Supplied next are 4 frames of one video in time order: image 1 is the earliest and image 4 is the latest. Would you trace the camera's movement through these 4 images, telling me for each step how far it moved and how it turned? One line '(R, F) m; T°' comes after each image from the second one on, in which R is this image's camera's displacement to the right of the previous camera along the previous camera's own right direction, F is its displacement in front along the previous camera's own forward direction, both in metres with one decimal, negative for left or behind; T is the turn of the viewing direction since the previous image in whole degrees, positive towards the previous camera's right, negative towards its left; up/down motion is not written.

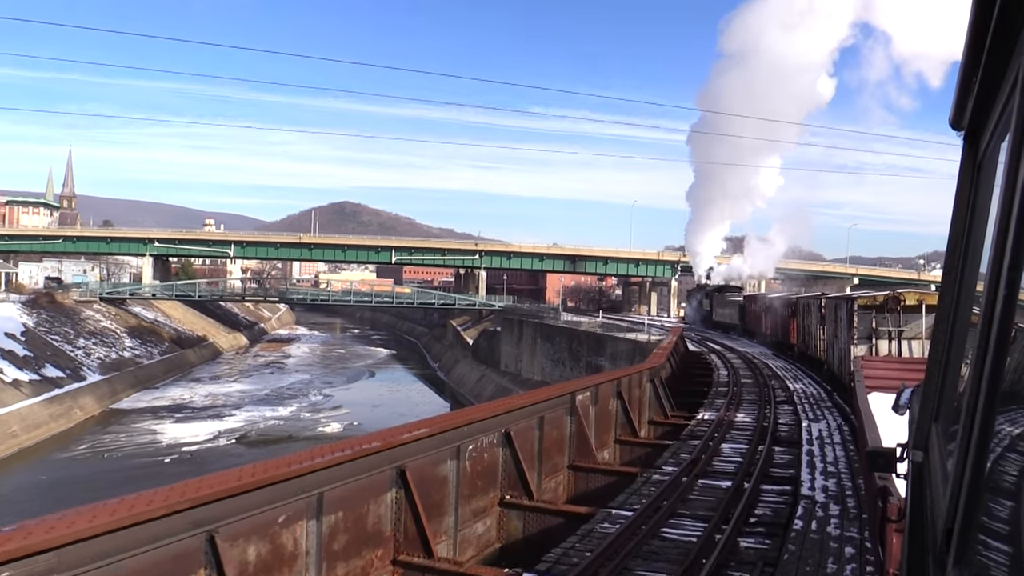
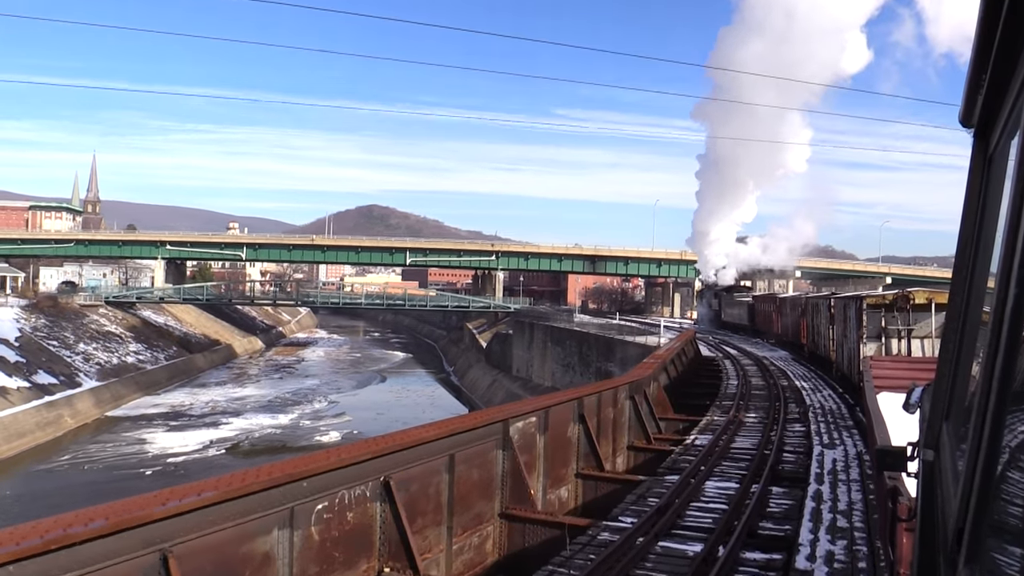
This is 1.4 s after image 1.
(+0.7, +1.5) m; -2°
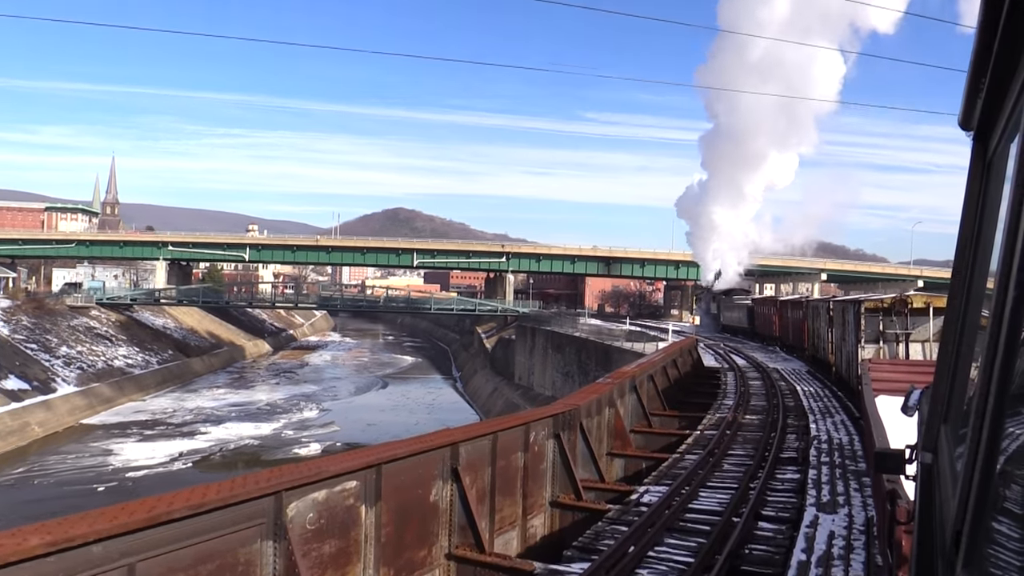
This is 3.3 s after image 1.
(+1.0, +2.0) m; -2°
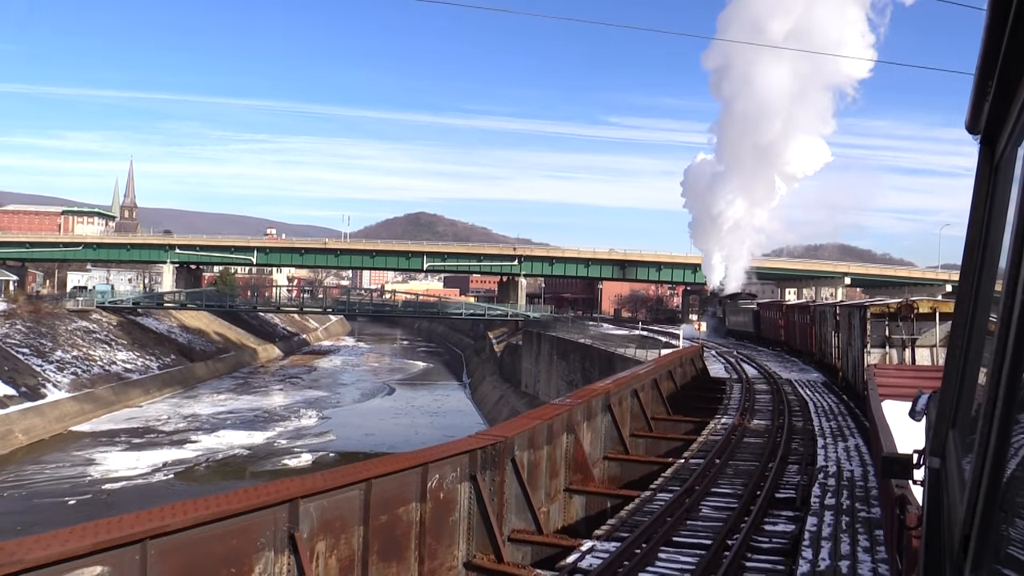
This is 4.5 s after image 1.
(+0.6, +1.2) m; -2°
